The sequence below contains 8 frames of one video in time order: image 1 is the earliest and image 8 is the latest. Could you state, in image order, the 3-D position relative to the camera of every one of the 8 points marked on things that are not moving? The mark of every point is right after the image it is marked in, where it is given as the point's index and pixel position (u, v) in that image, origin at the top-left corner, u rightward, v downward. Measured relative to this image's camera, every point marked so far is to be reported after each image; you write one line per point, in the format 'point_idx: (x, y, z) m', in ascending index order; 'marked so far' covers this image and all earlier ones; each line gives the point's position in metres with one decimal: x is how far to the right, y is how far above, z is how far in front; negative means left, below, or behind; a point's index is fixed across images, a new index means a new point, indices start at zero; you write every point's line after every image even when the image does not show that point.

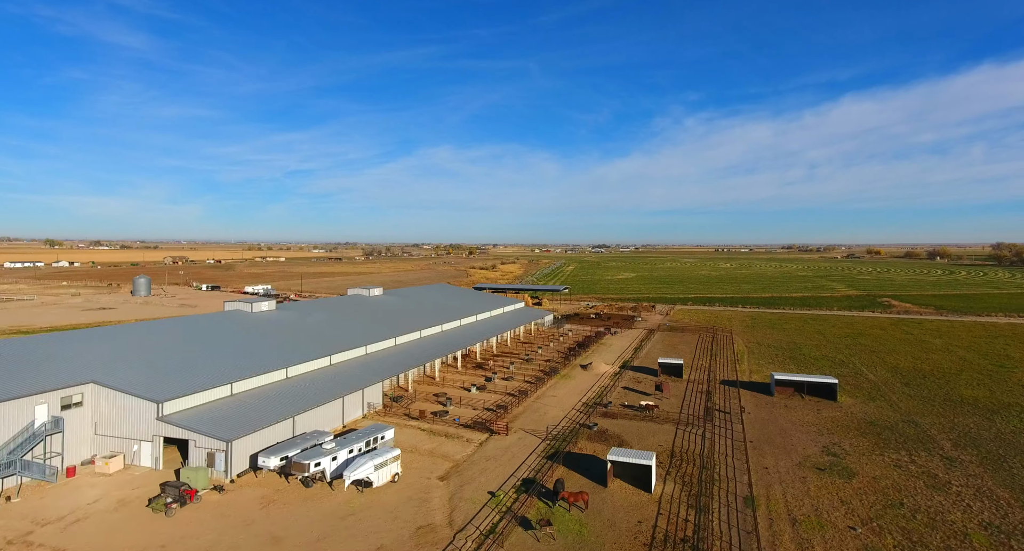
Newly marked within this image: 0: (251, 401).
0: (-10.0, -4.8, +19.9) m
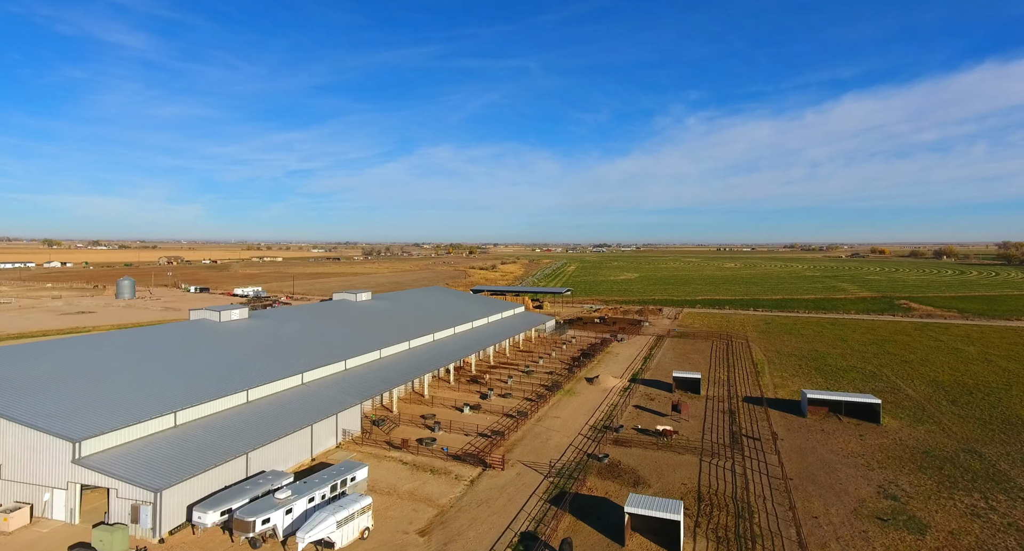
0: (-10.1, -5.1, +16.7) m
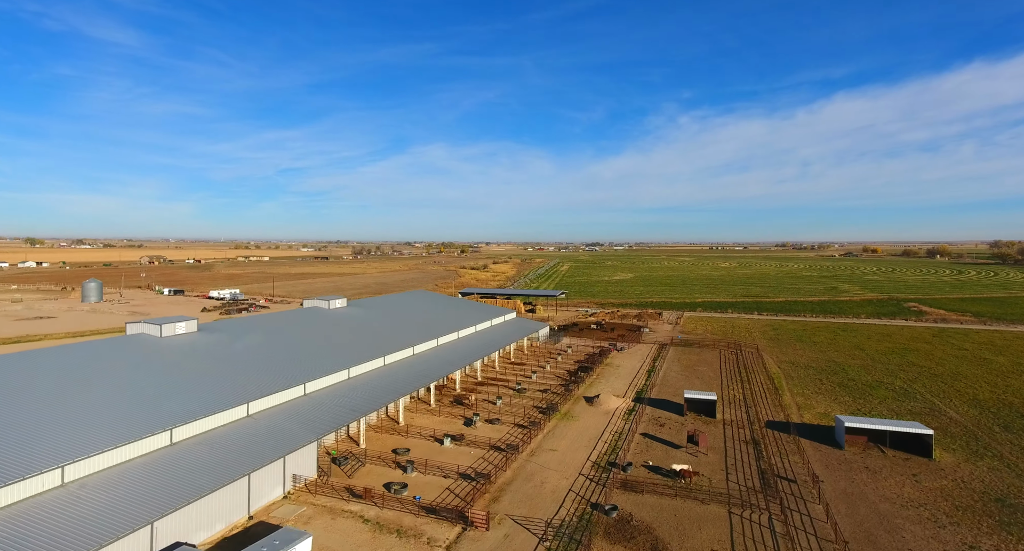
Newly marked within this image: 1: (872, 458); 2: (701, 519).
0: (-10.4, -5.4, +13.0) m
1: (+13.5, -6.8, +19.5) m
2: (+5.6, -7.3, +15.5) m
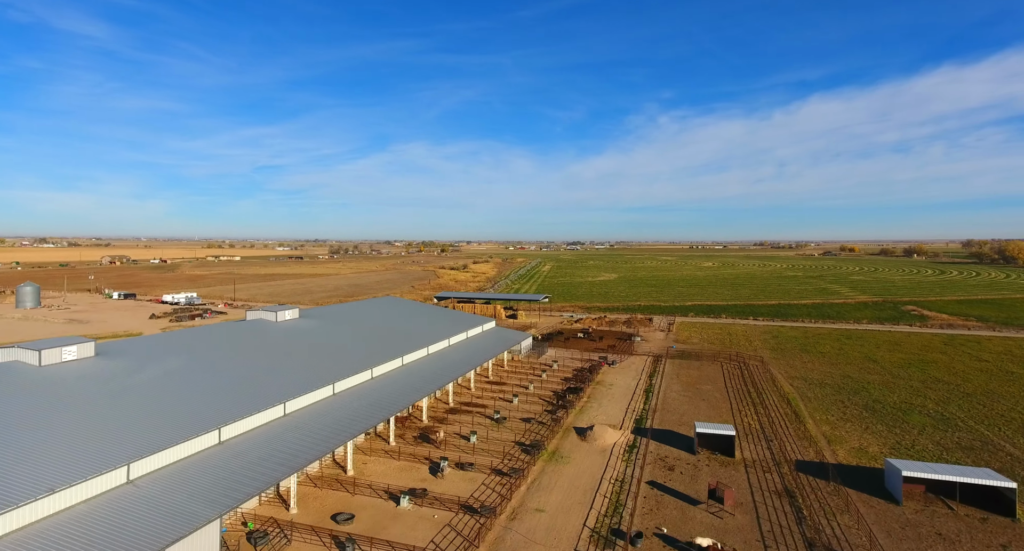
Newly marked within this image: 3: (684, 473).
0: (-10.9, -5.9, +8.1) m
1: (+12.8, -7.2, +15.5) m
2: (+5.1, -7.7, +11.2) m
3: (+6.3, -7.2, +19.1) m
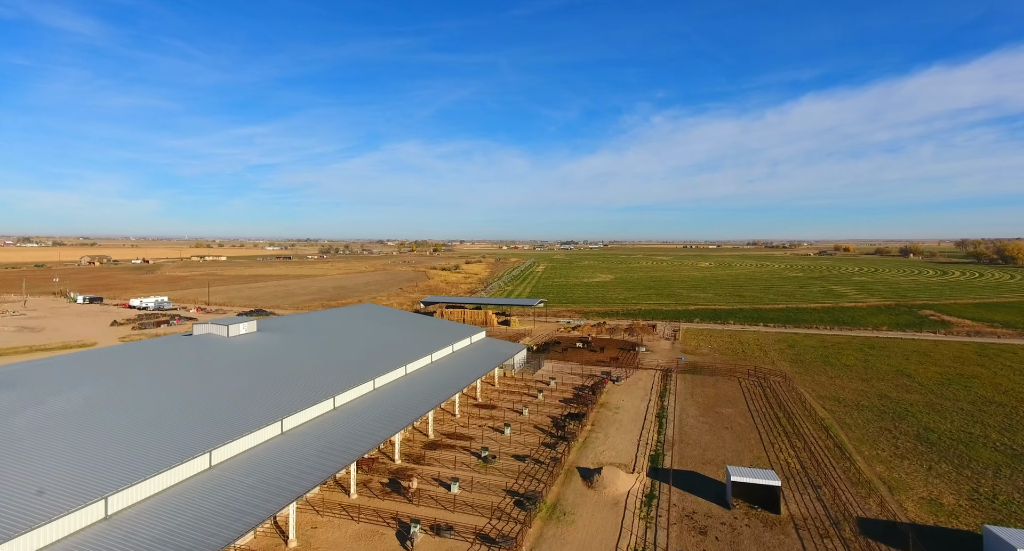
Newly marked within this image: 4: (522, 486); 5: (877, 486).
0: (-11.1, -6.3, +3.8) m
1: (+12.5, -7.6, +11.5) m
2: (+4.9, -8.0, +7.2) m
3: (+6.0, -7.5, +15.1) m
4: (+0.4, -7.3, +18.2) m
5: (+12.5, -7.2, +17.9) m
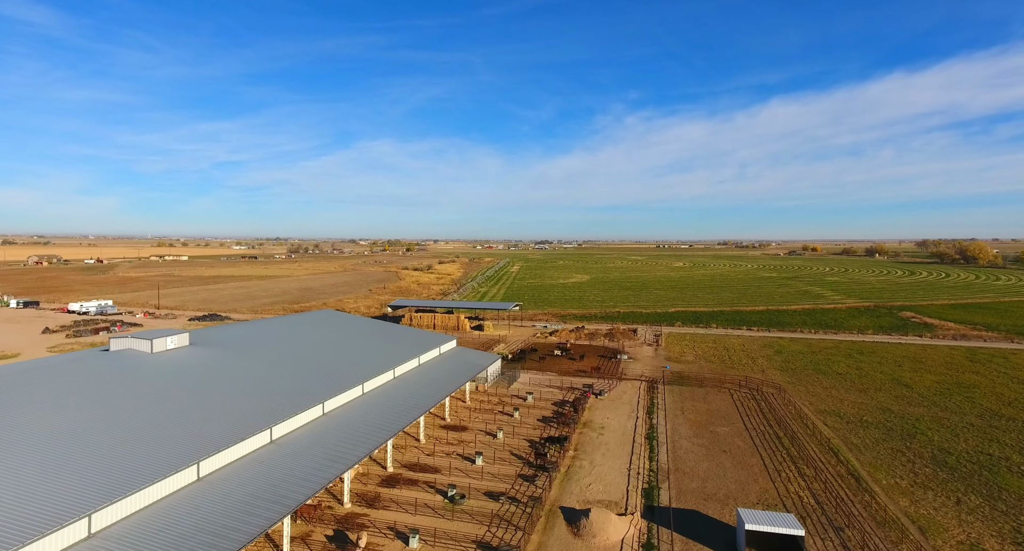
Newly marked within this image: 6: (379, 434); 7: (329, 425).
0: (-11.2, -6.5, +0.2) m
1: (+12.0, -7.8, +9.1) m
2: (+4.6, -8.3, +4.4) m
3: (+5.3, -7.8, +12.3) m
4: (-0.4, -7.6, +15.2) m
5: (+11.7, -7.5, +15.4) m
6: (-4.6, -5.7, +18.6) m
7: (-6.7, -5.5, +18.8) m
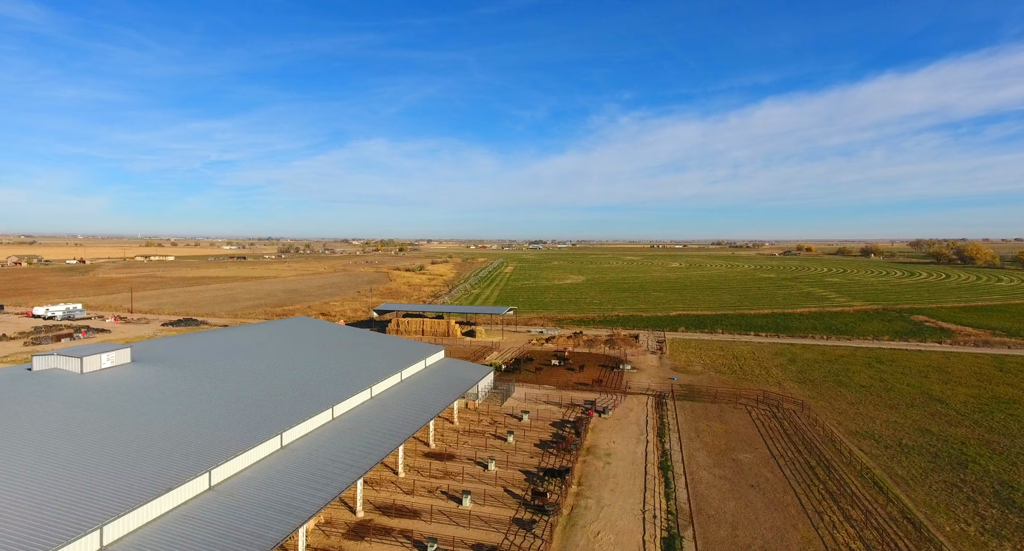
0: (-11.2, -6.8, -3.0) m
1: (+11.9, -8.1, +6.2) m
2: (+4.6, -8.5, +1.4) m
3: (+5.2, -8.0, +9.3) m
4: (-0.6, -7.8, +12.2) m
5: (+11.5, -7.7, +12.5) m
6: (-4.8, -5.9, +15.4) m
7: (-6.9, -5.7, +15.6) m
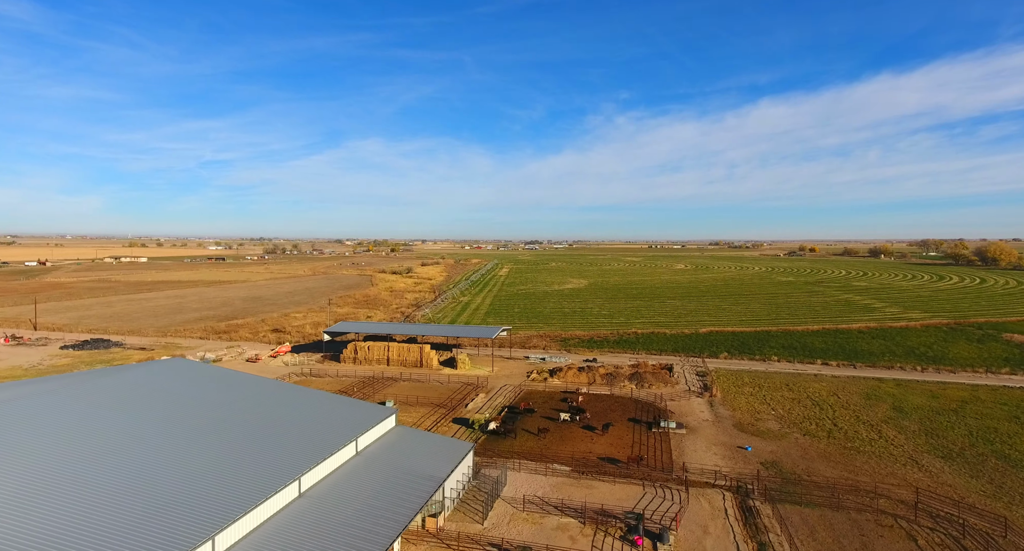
0: (-11.2, -7.5, -14.4) m
1: (+11.8, -8.8, -5.0) m
2: (+4.4, -9.3, -9.9) m
3: (+5.0, -8.7, -2.0) m
4: (-0.8, -8.5, +0.8) m
5: (+11.3, -8.4, +1.3) m
6: (-5.0, -6.7, +4.1) m
7: (-7.1, -6.5, +4.3) m
